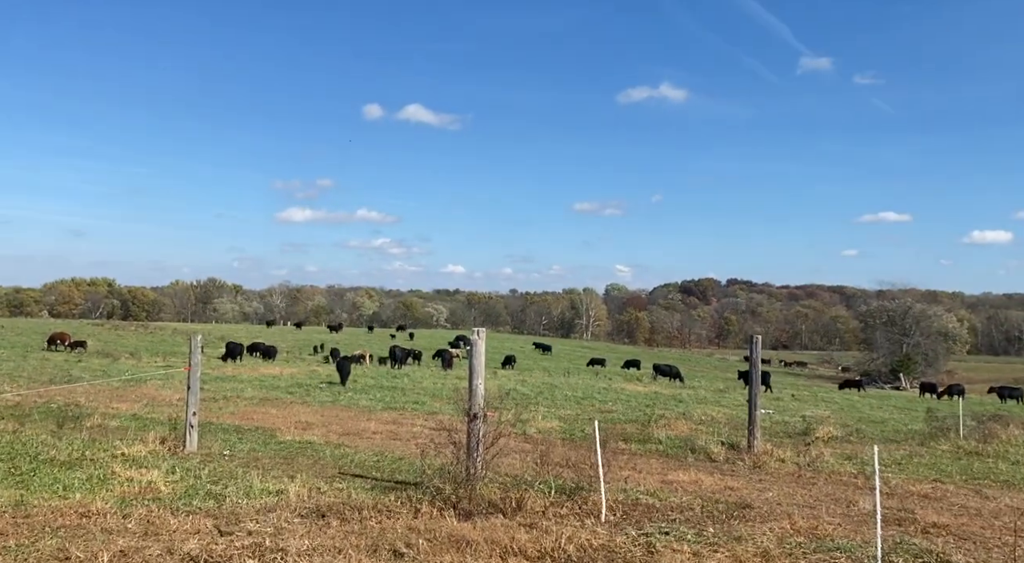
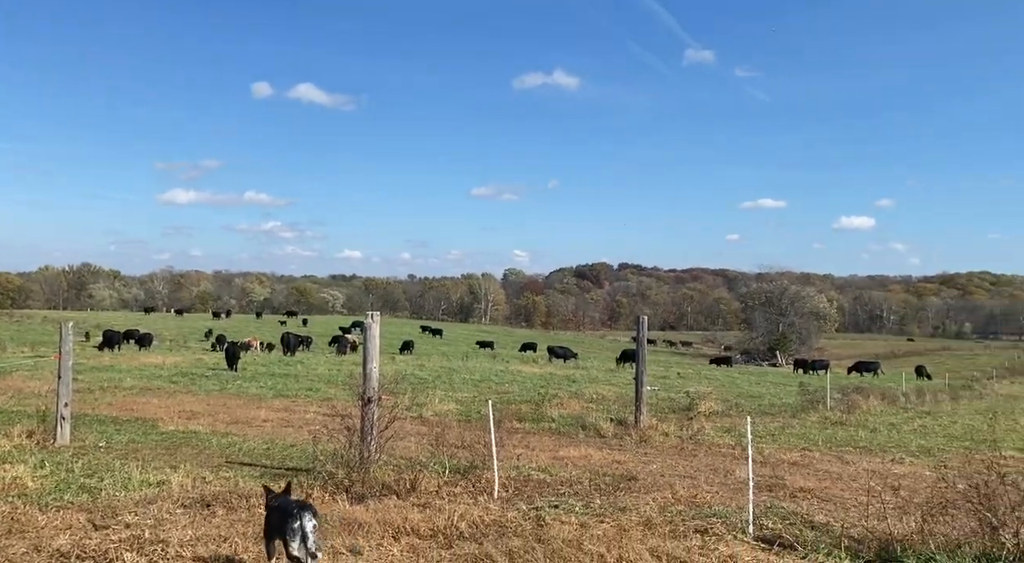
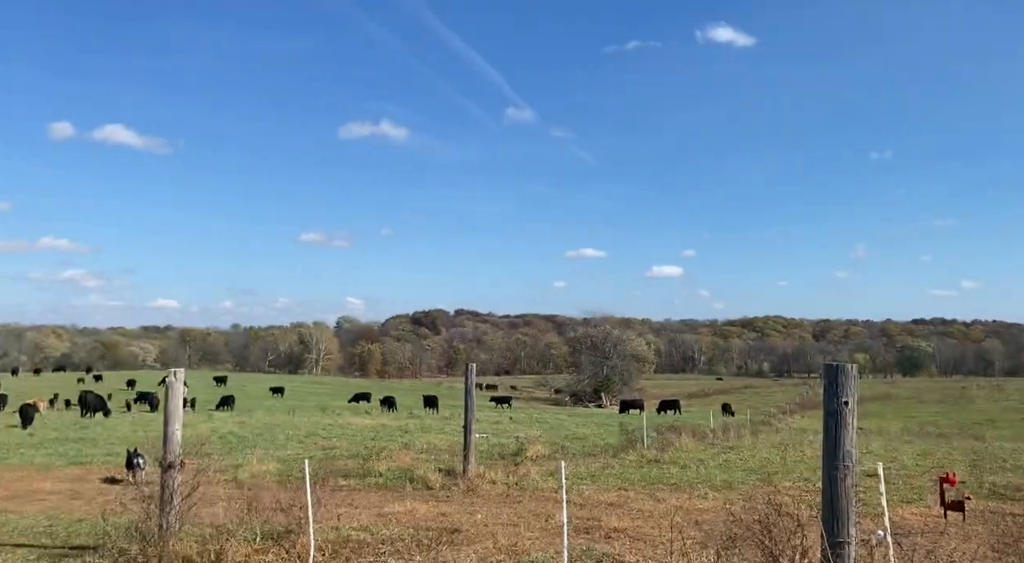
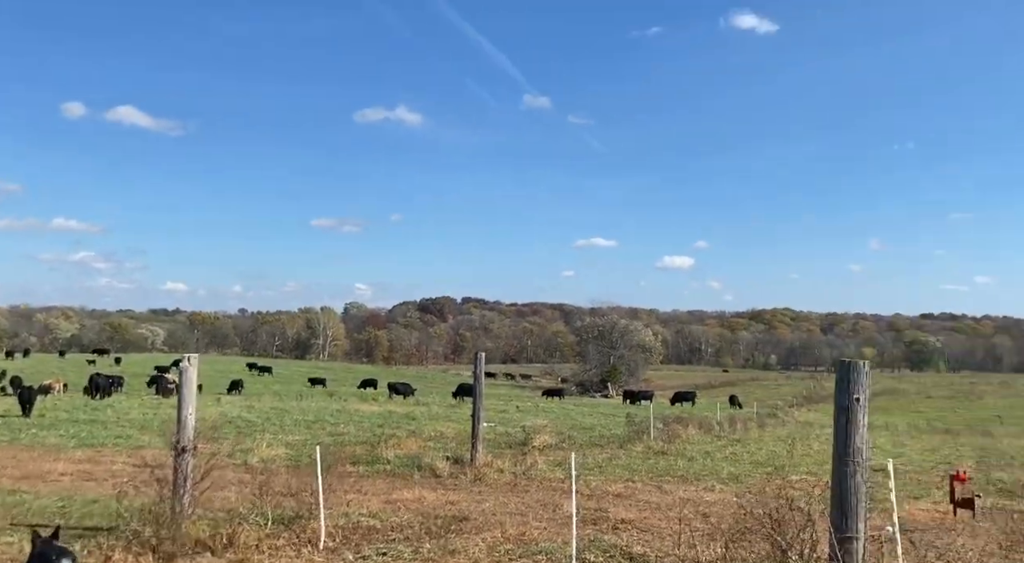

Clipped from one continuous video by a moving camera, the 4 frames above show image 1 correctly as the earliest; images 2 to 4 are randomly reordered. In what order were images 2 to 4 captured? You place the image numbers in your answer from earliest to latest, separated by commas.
2, 4, 3
